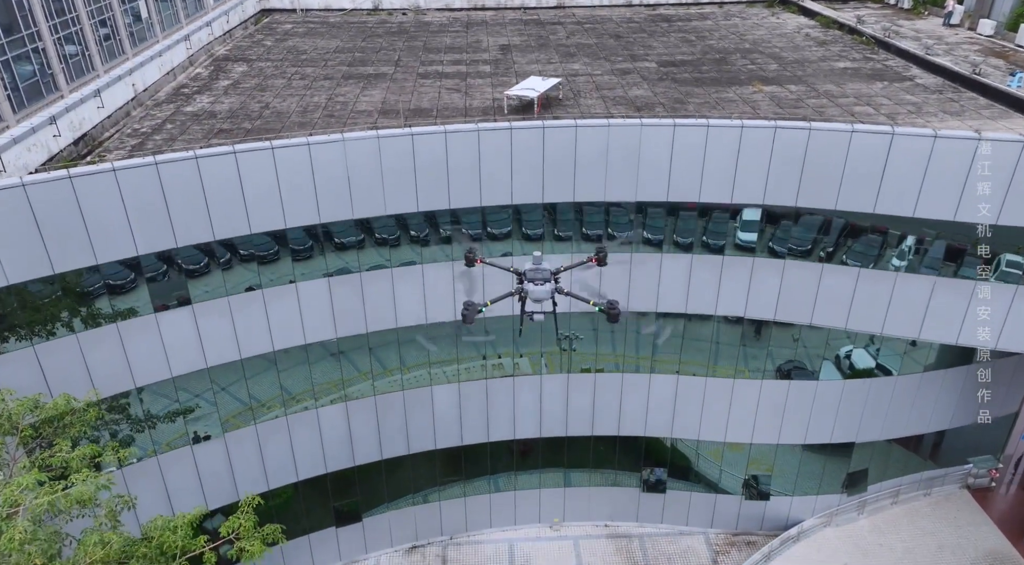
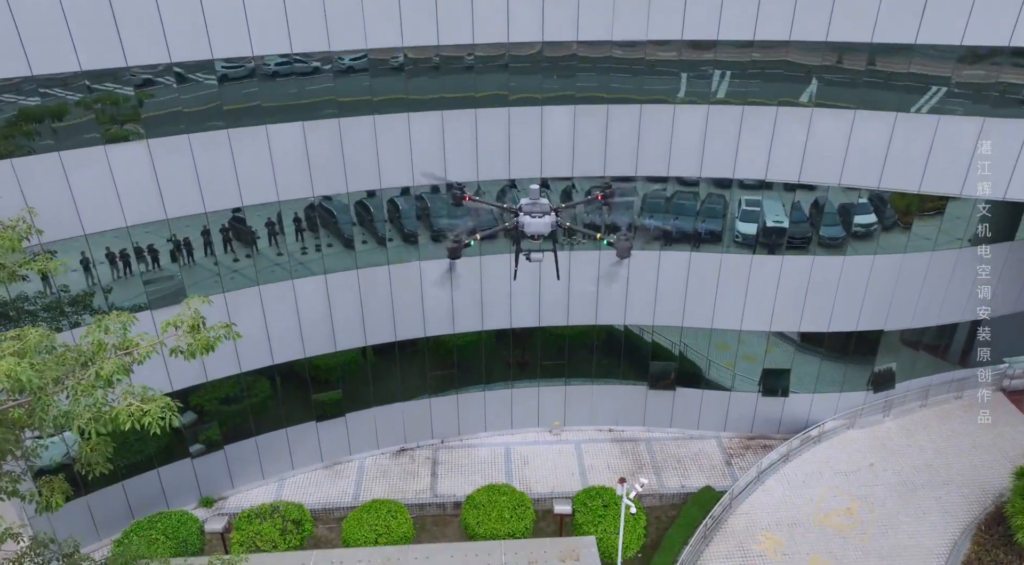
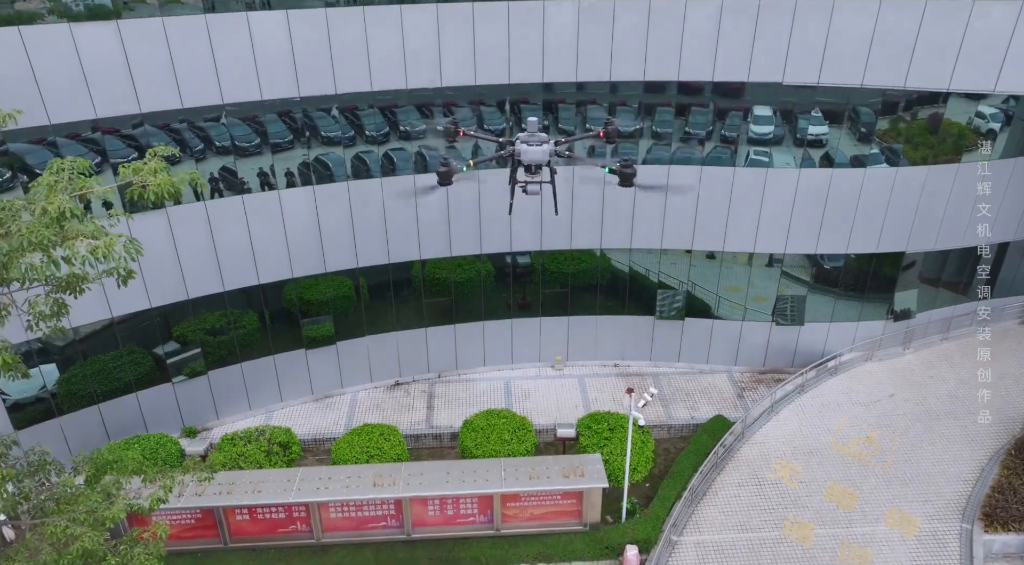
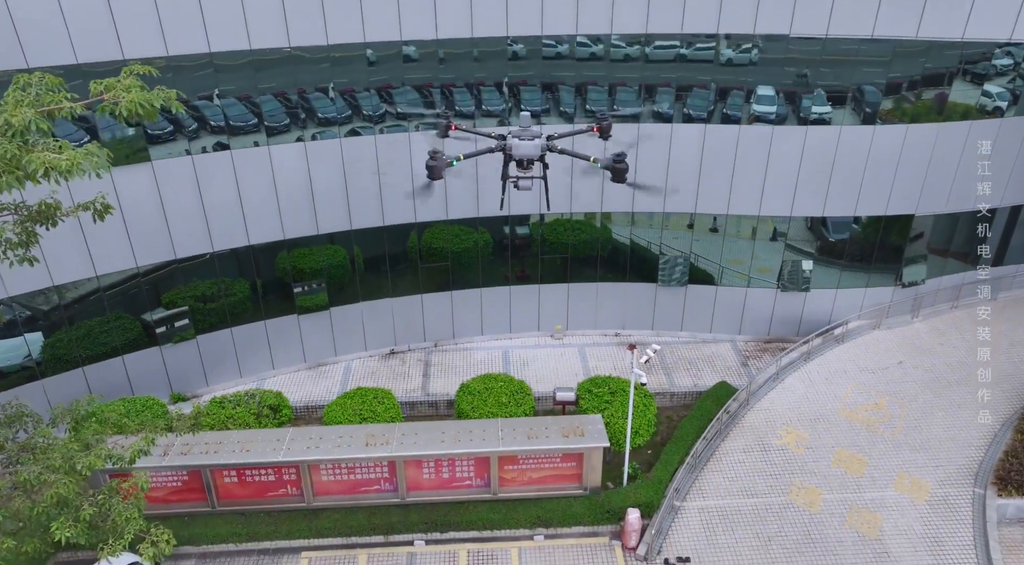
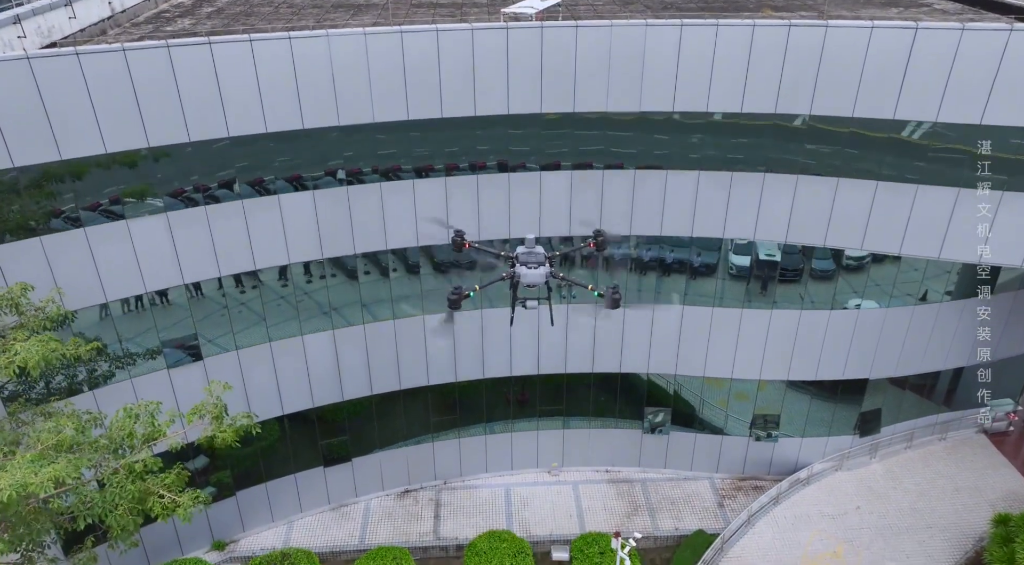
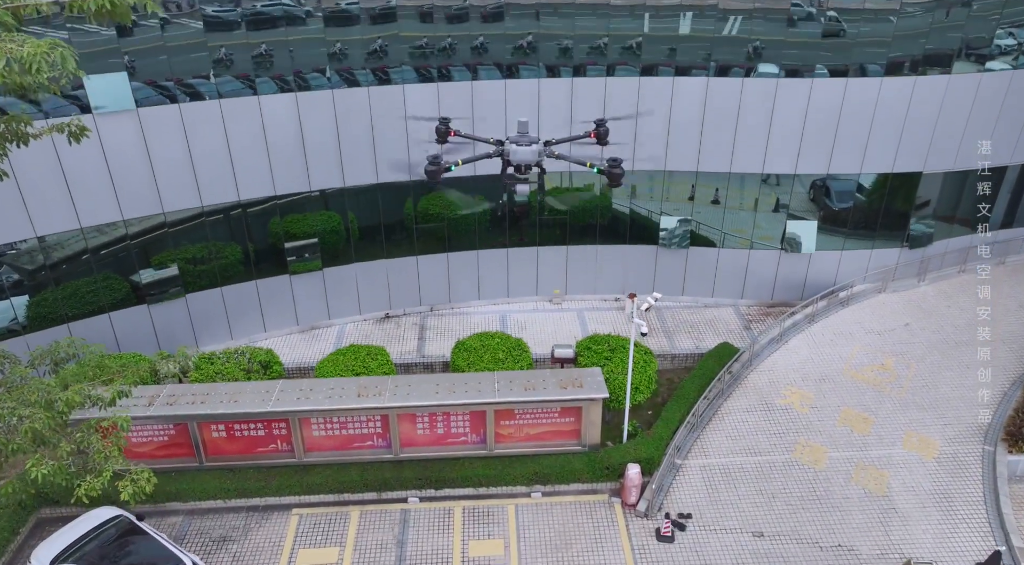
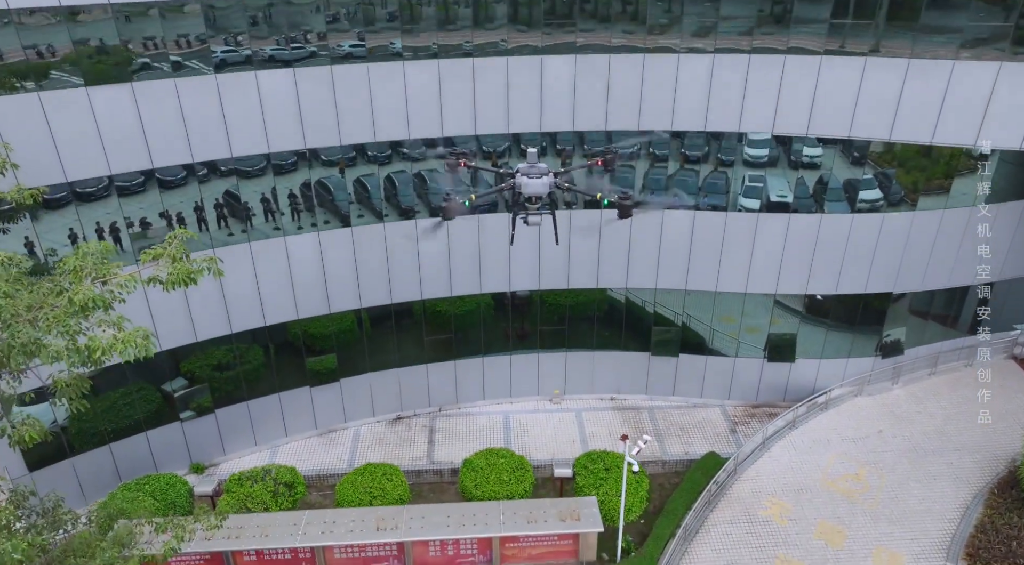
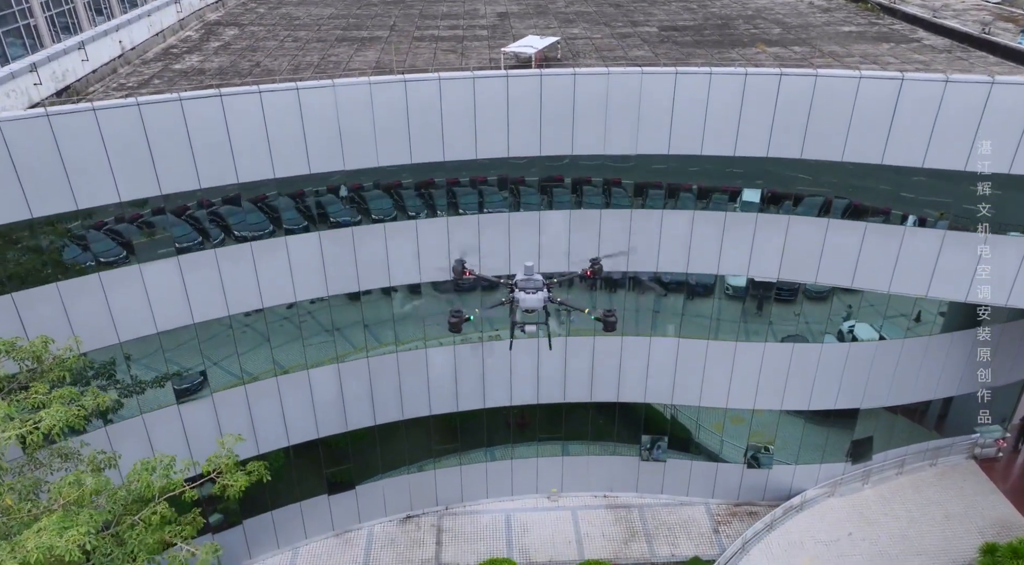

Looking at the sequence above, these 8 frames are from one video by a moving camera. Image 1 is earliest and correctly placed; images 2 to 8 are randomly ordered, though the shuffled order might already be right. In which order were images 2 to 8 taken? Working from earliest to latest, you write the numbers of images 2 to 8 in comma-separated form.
8, 5, 2, 7, 3, 4, 6
